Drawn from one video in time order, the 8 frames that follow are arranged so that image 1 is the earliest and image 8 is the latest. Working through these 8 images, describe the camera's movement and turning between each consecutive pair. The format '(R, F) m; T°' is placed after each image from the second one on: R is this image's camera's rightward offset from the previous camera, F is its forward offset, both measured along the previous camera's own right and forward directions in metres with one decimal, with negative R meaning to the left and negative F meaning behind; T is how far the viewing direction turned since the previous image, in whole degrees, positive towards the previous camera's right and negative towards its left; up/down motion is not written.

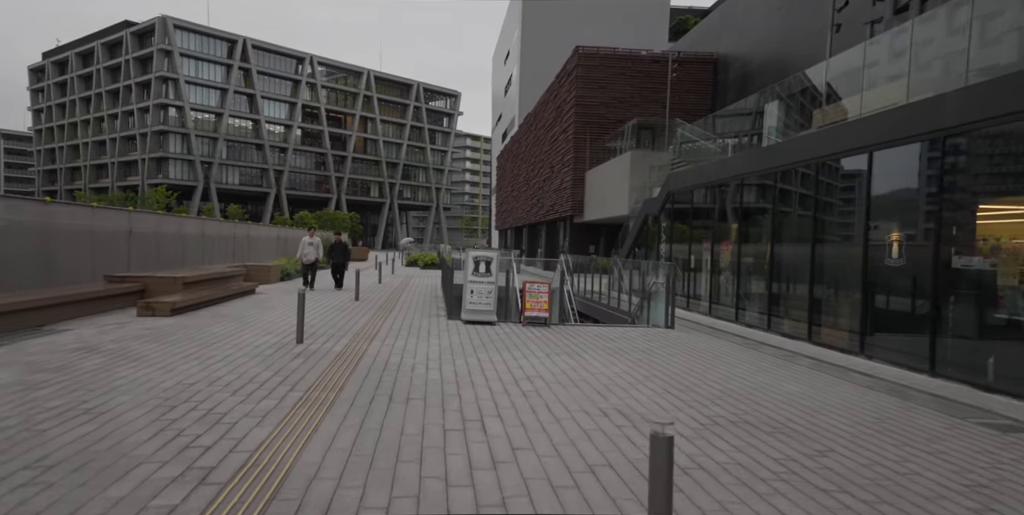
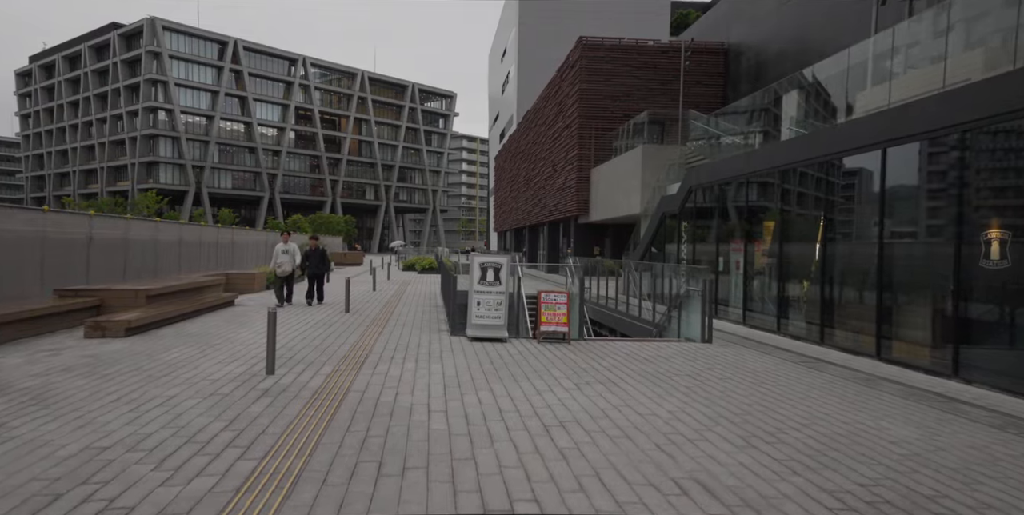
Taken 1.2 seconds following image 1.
(-0.3, +1.4) m; 0°
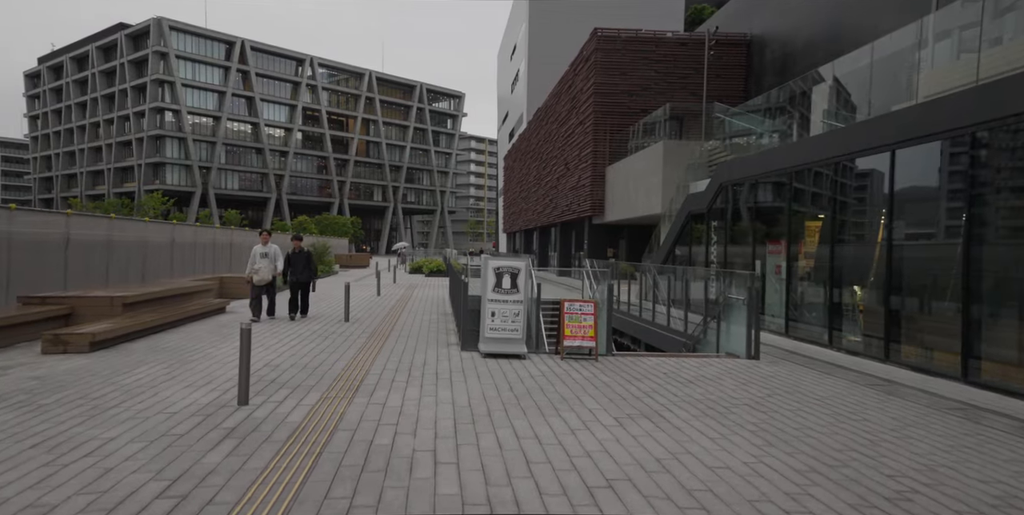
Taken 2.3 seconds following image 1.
(-0.2, +1.1) m; -1°
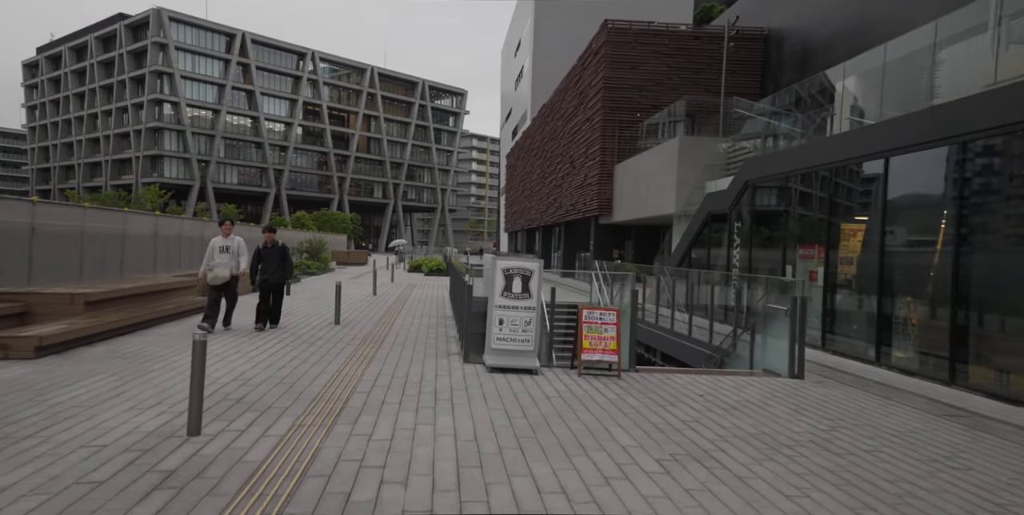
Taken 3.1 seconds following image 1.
(-0.2, +1.0) m; 0°
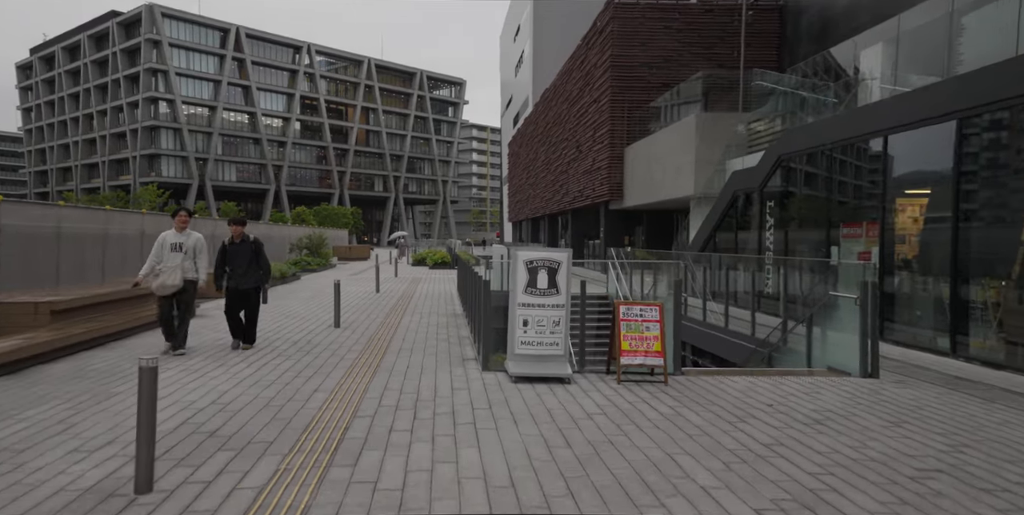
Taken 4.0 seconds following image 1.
(-0.3, +1.0) m; 0°
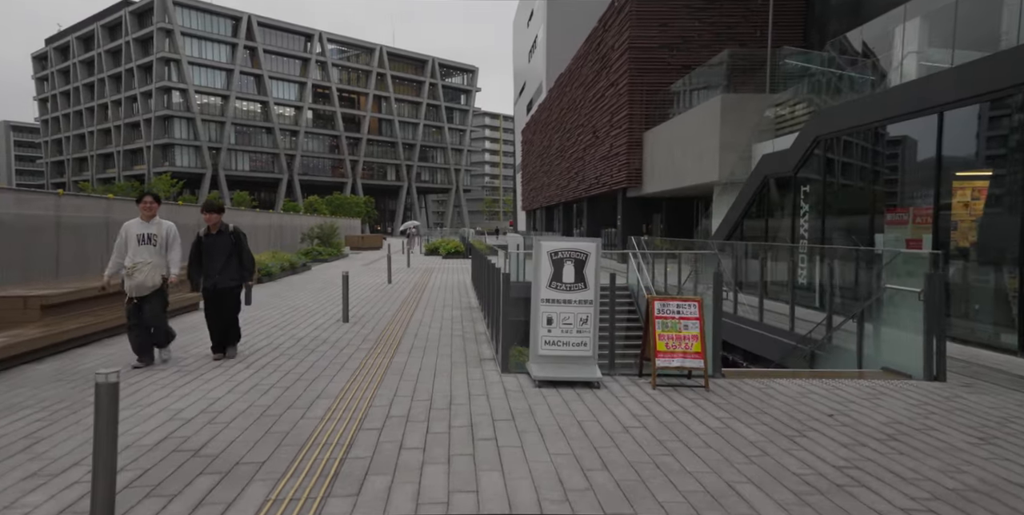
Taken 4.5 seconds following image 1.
(-0.1, +0.6) m; -2°
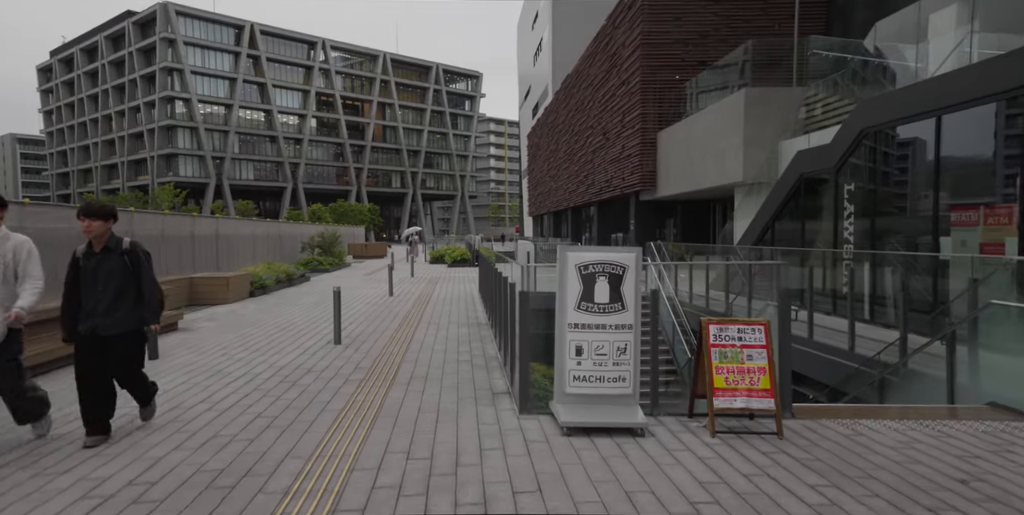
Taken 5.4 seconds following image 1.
(-0.1, +1.0) m; -1°
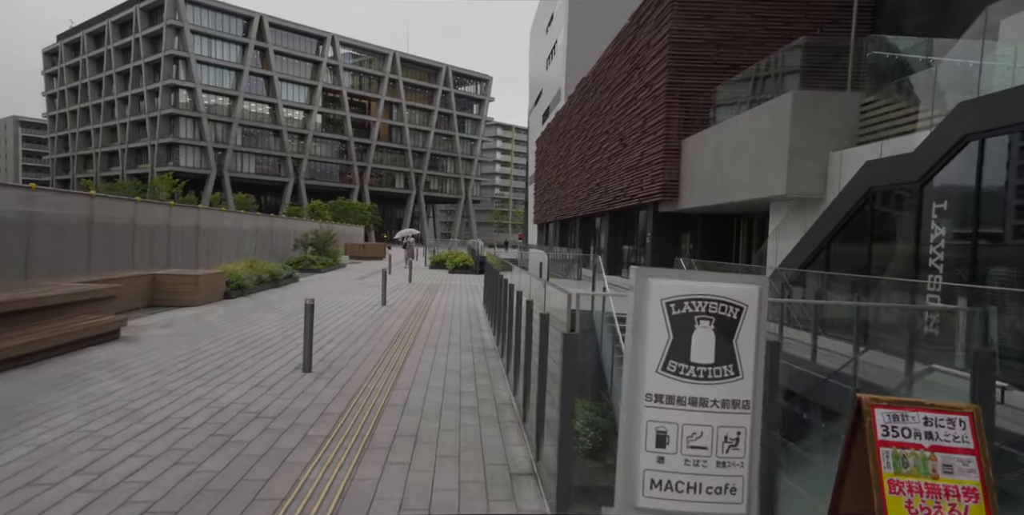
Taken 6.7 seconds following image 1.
(-0.3, +1.6) m; 0°
